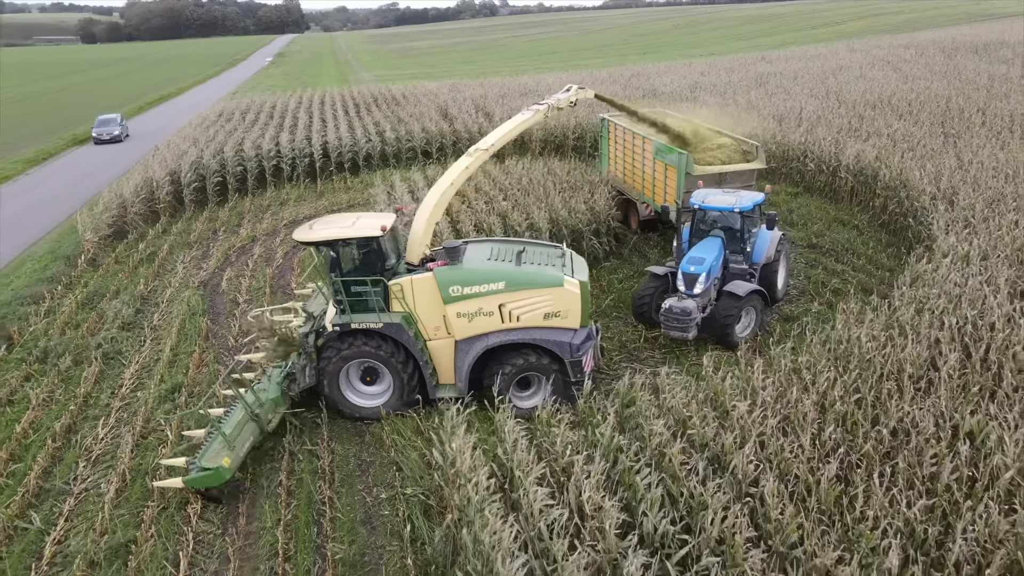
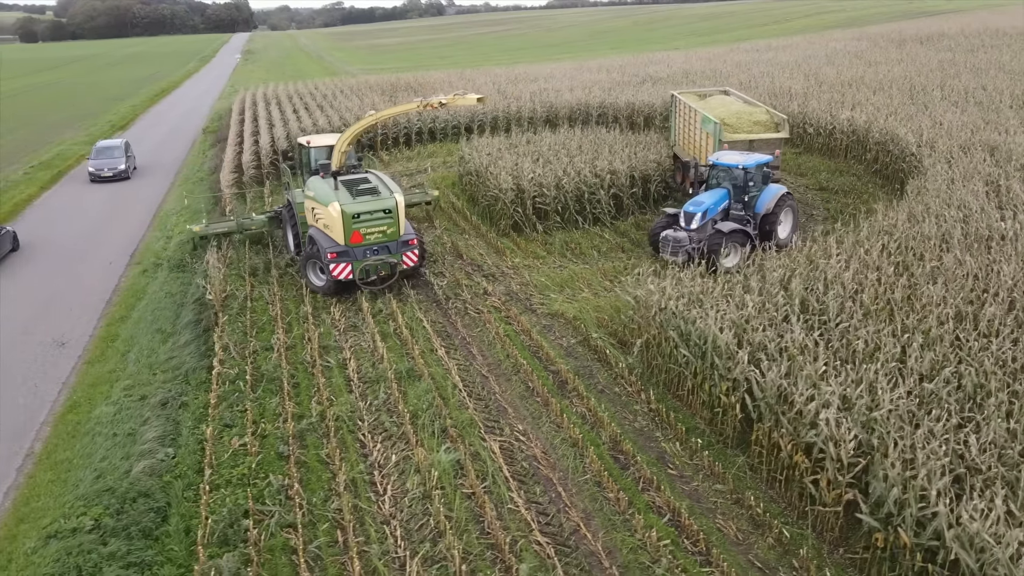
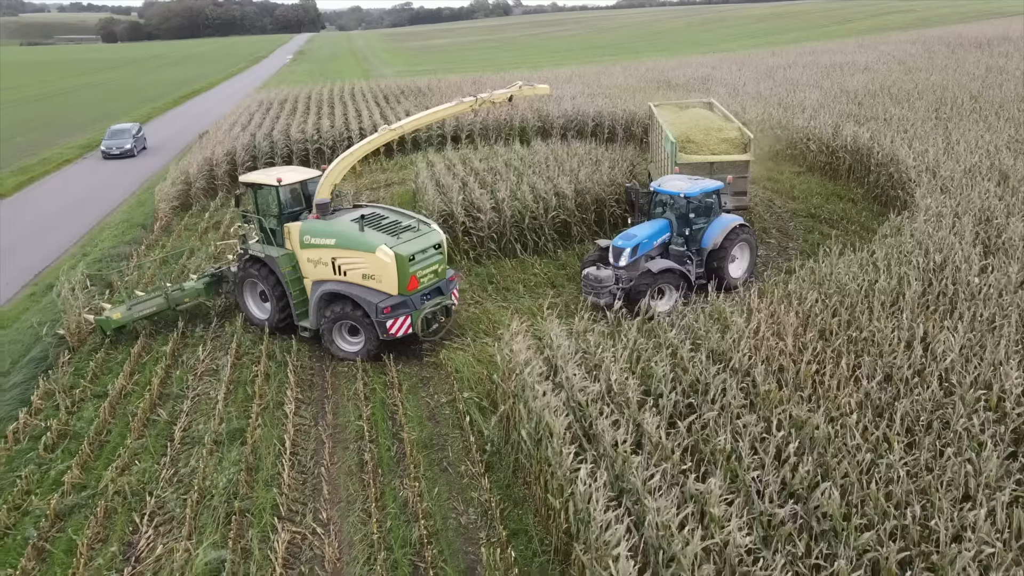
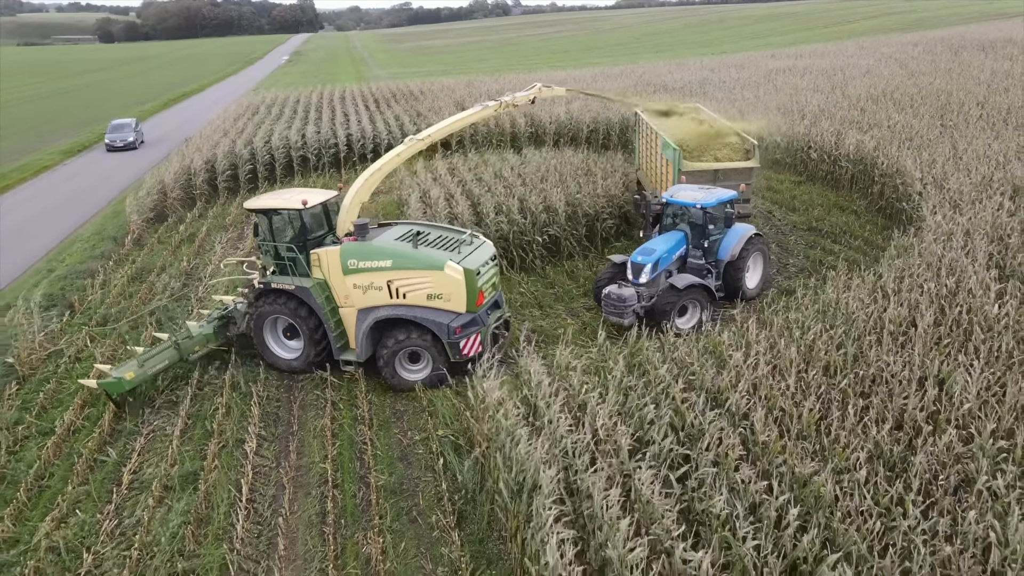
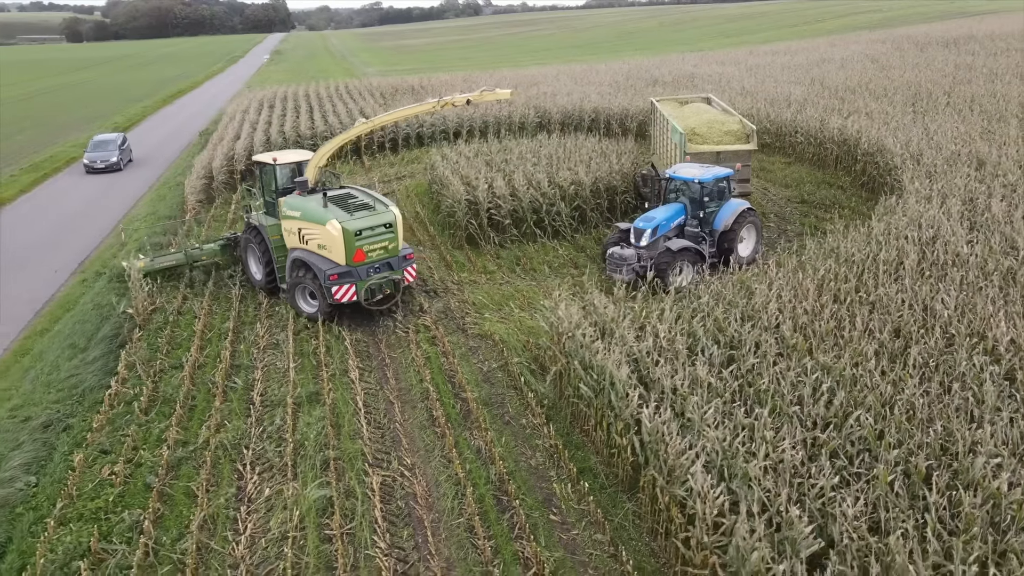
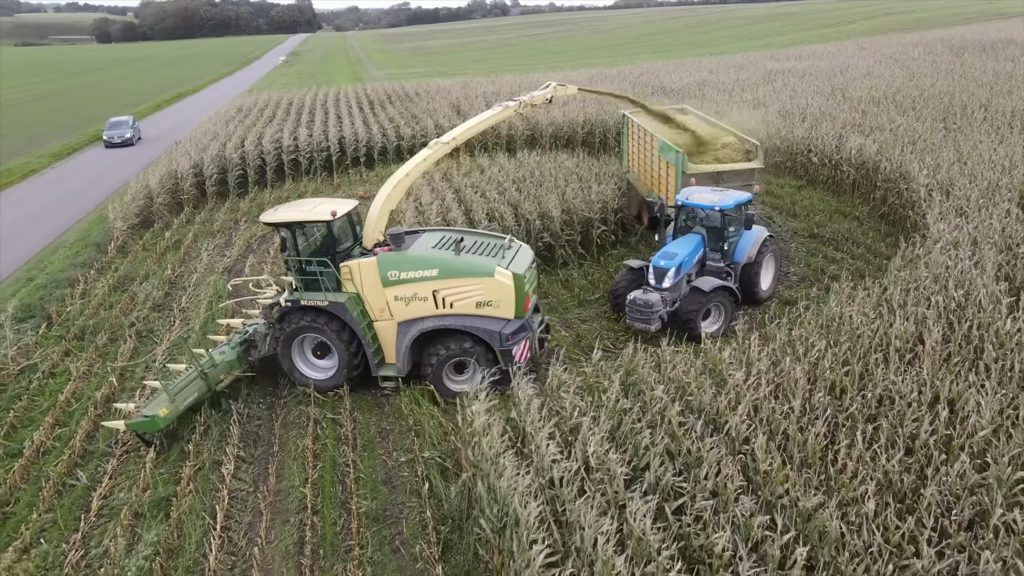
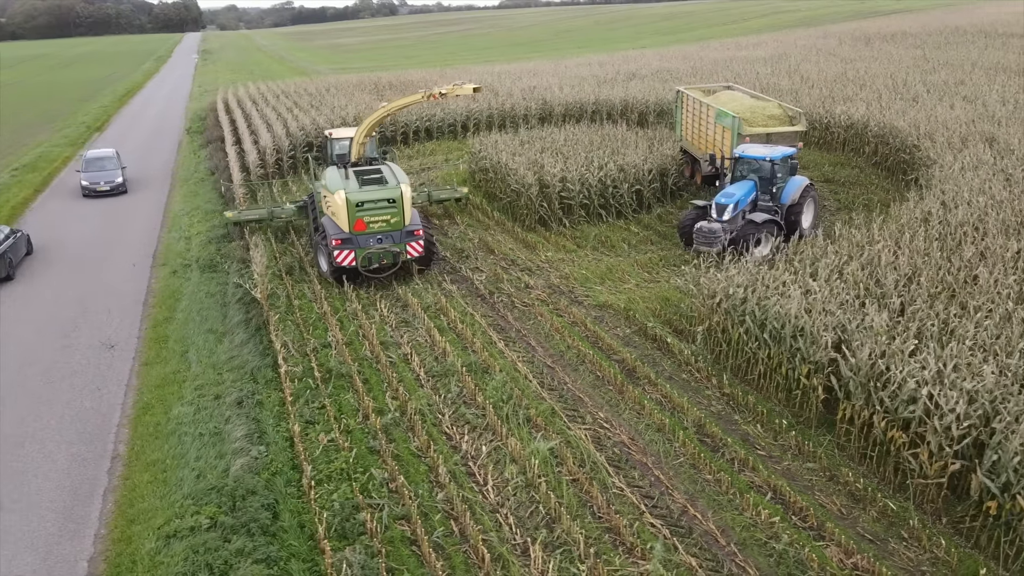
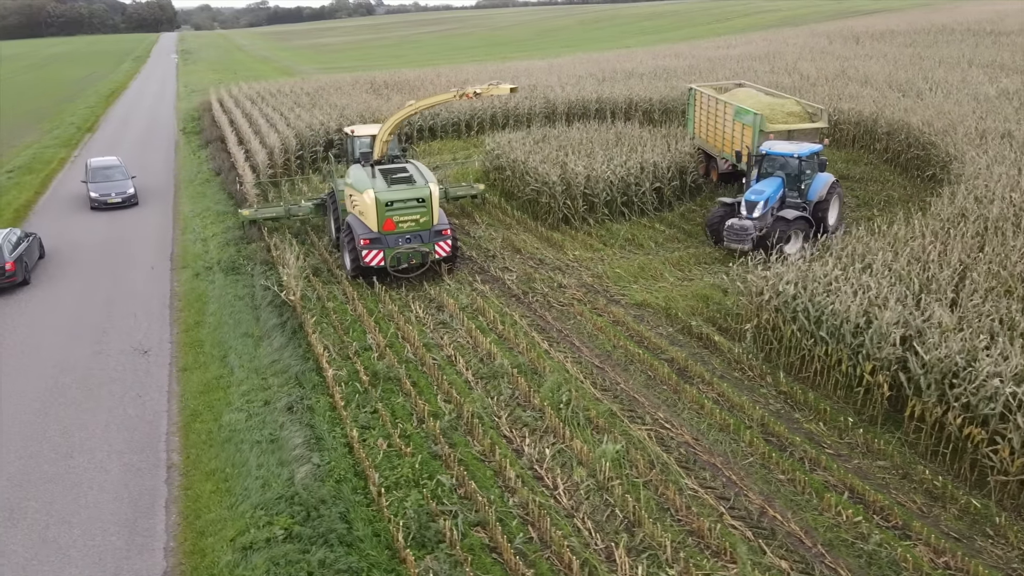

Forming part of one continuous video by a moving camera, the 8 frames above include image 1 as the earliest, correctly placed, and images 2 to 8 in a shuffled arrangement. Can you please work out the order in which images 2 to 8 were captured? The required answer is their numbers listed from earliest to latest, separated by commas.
6, 4, 3, 5, 2, 7, 8
